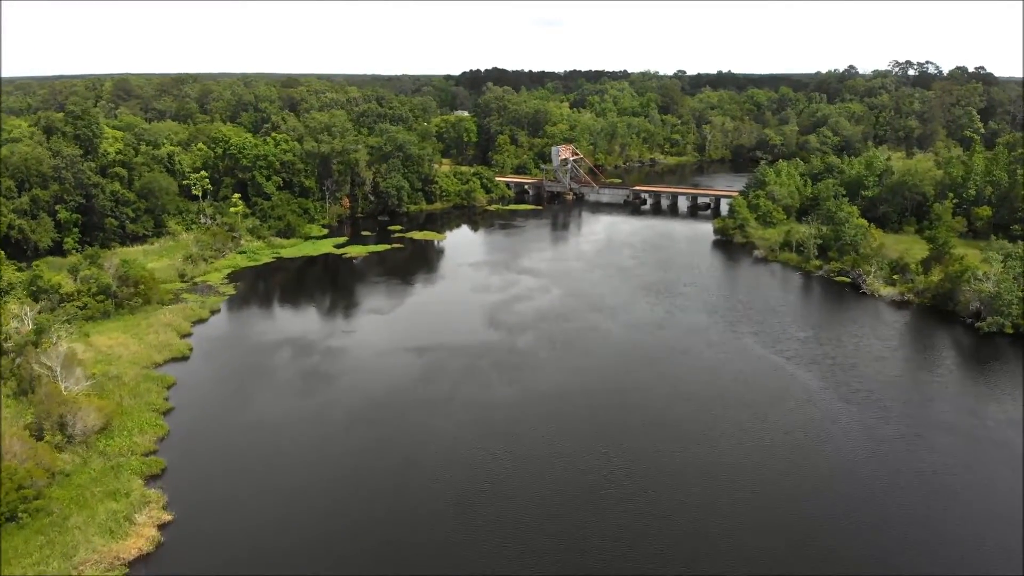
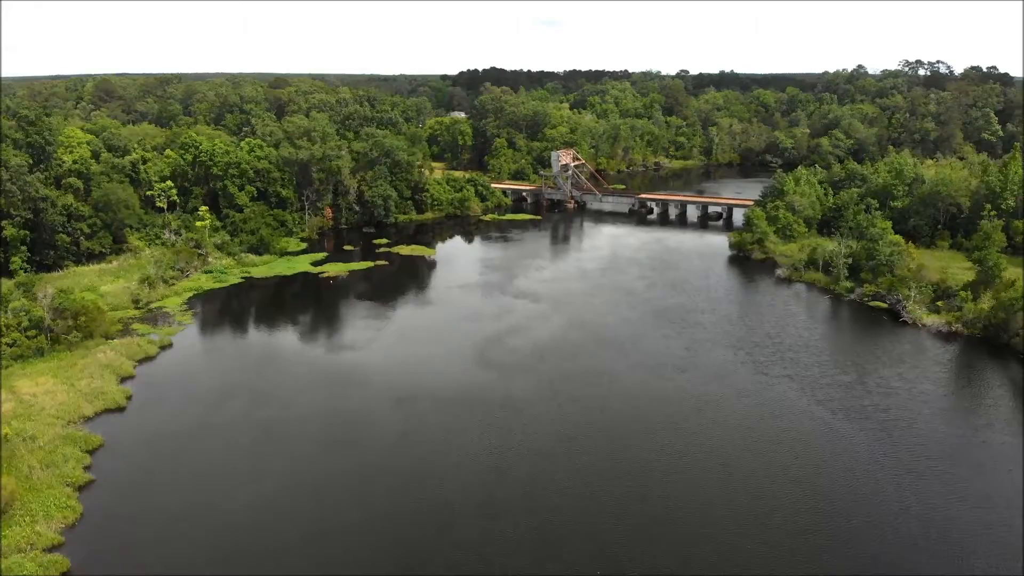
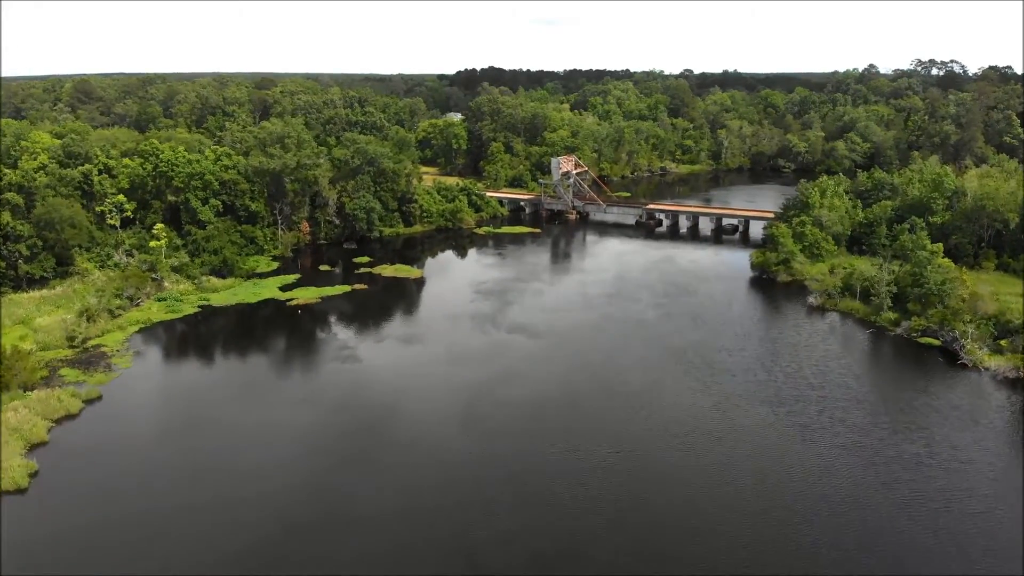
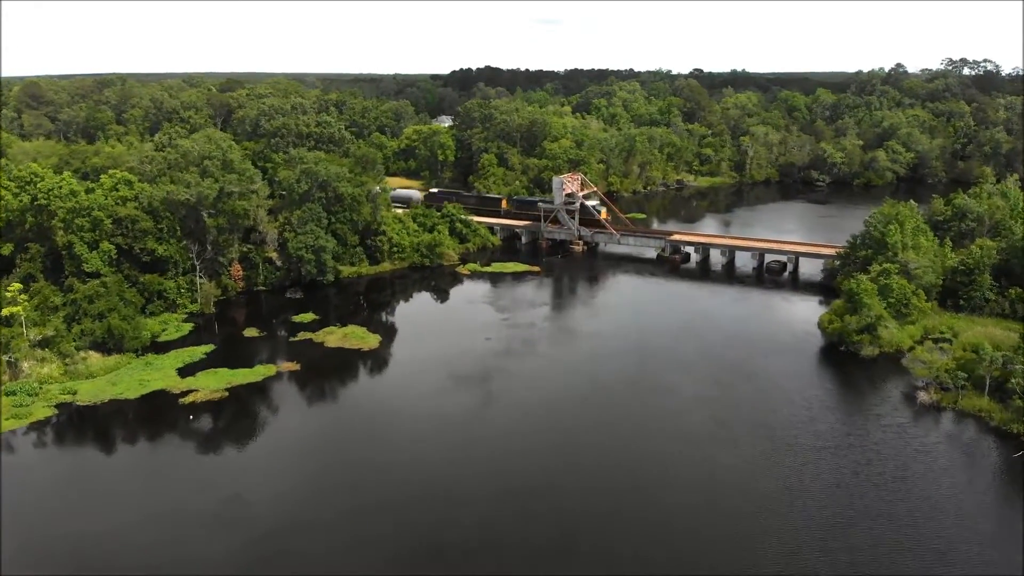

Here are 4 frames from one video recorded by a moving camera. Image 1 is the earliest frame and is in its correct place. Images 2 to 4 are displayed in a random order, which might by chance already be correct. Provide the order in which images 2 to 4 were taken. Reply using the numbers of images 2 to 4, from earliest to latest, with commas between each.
2, 3, 4
